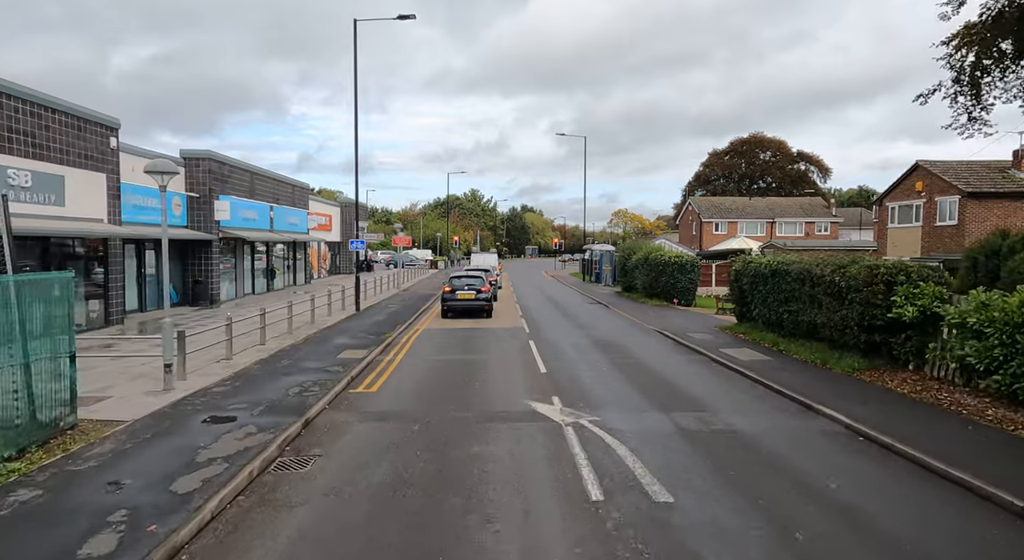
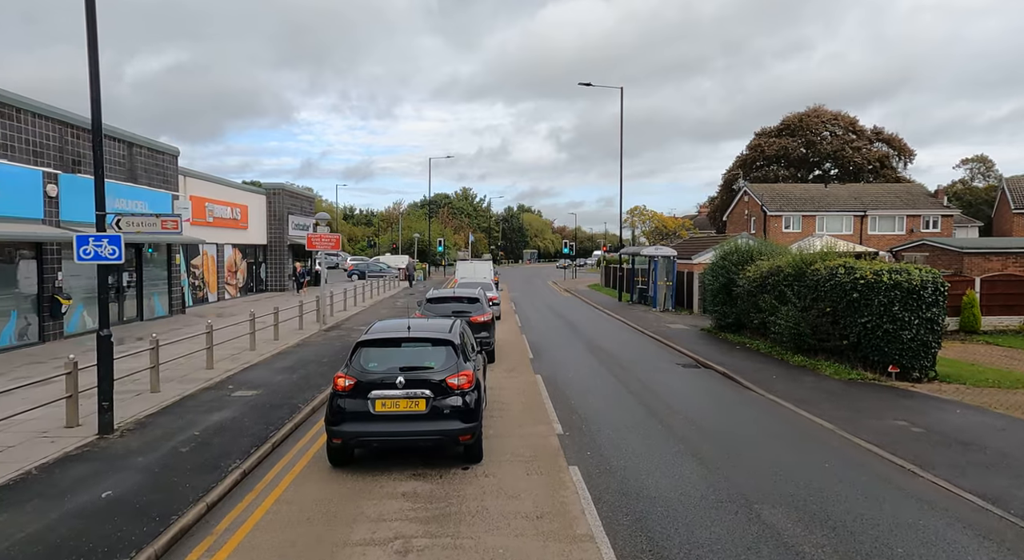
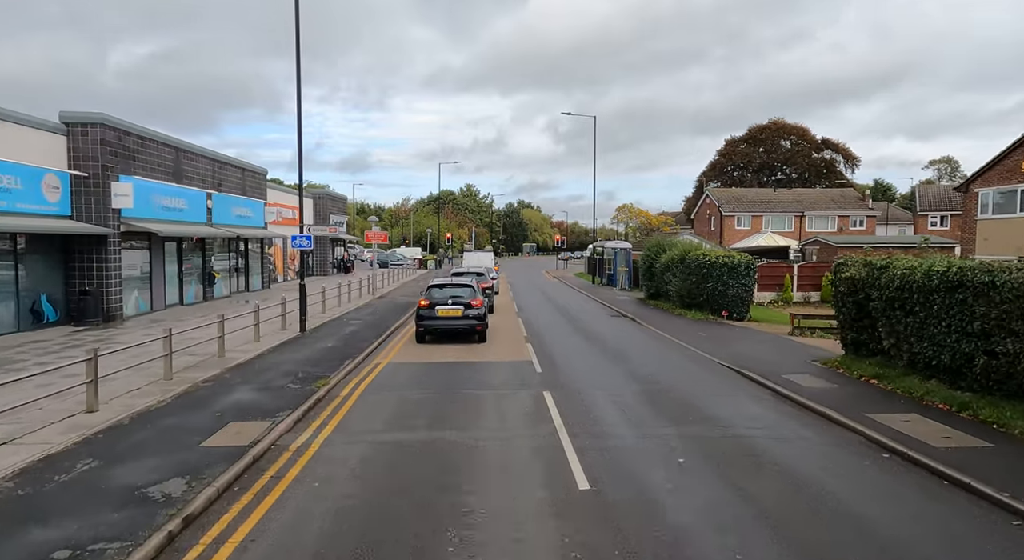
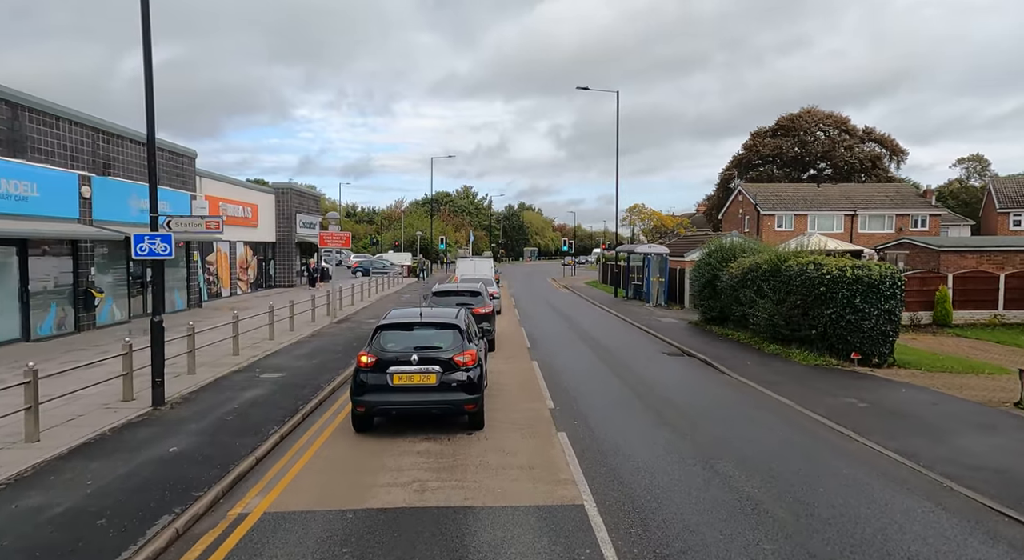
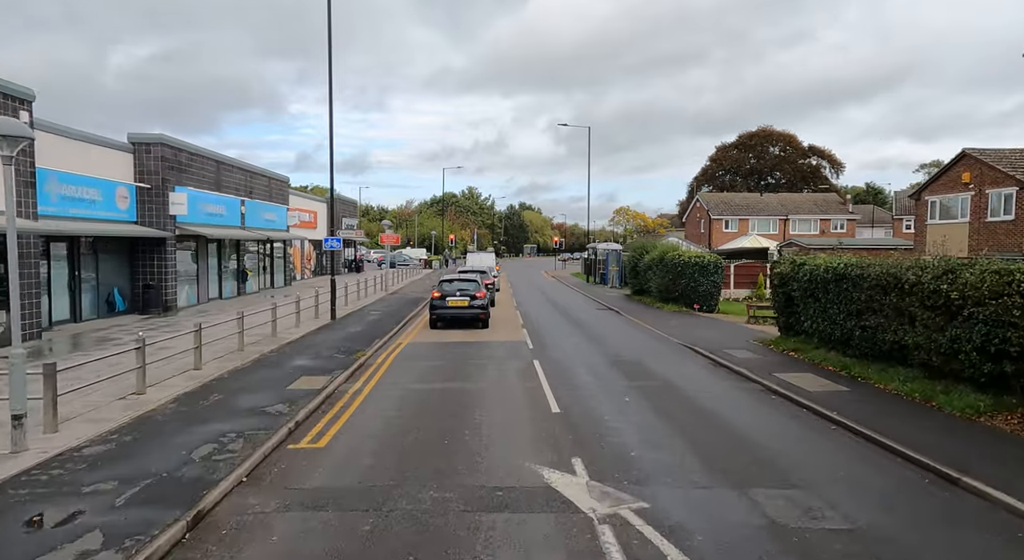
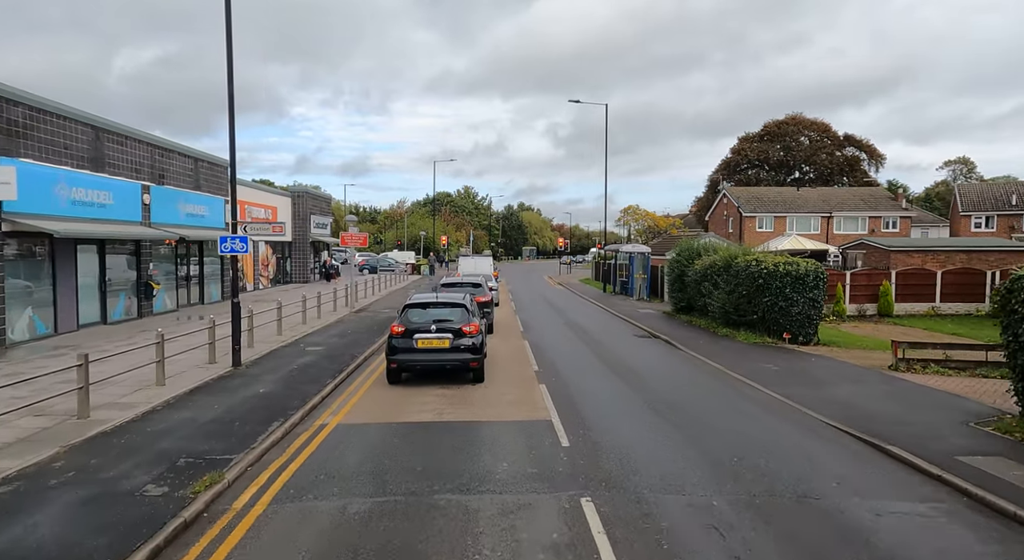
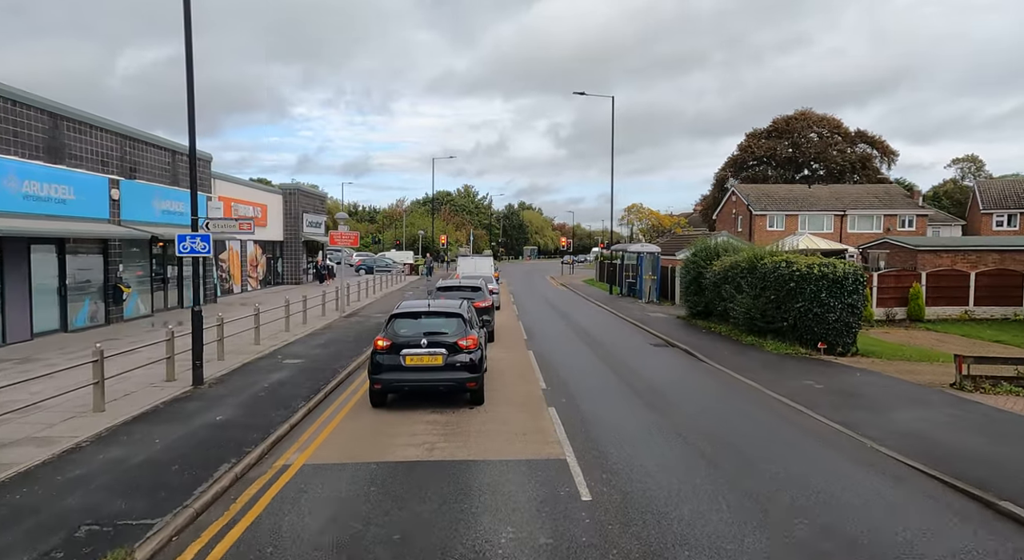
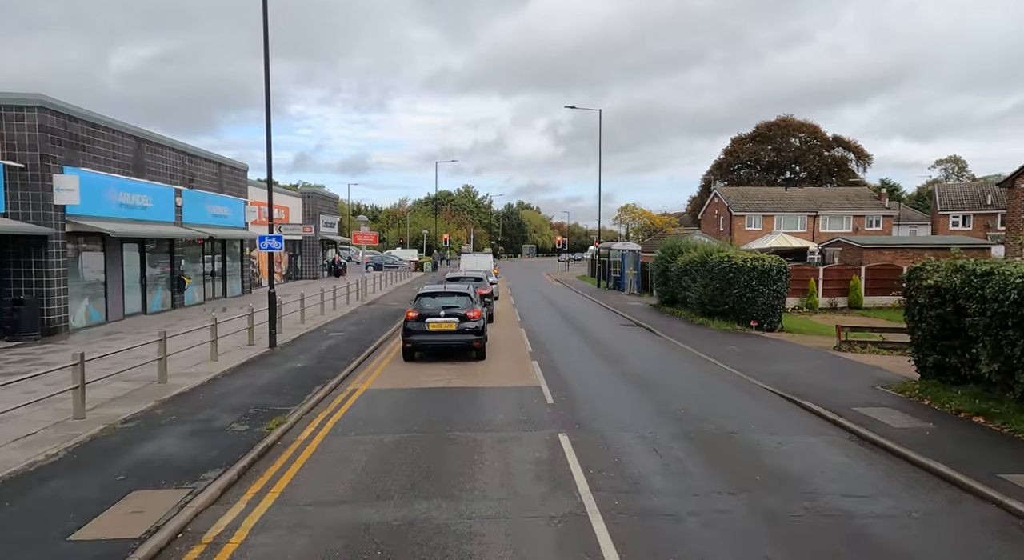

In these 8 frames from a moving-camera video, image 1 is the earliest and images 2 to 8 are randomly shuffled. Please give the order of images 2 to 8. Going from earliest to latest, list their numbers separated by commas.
5, 3, 8, 6, 7, 4, 2
